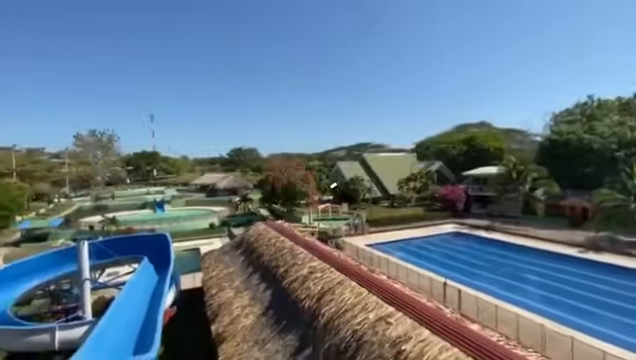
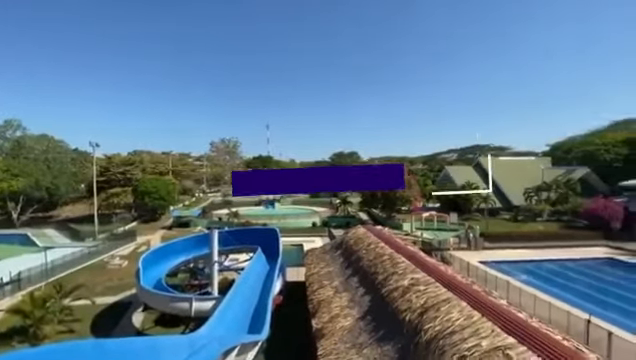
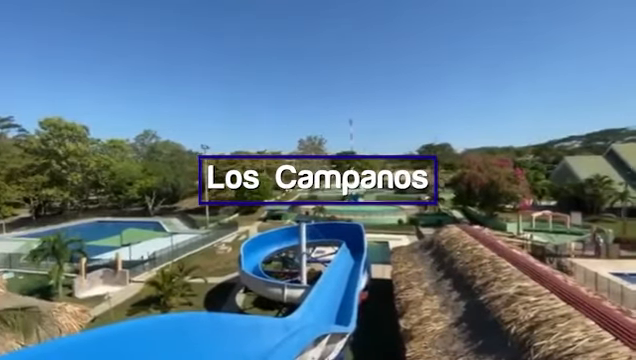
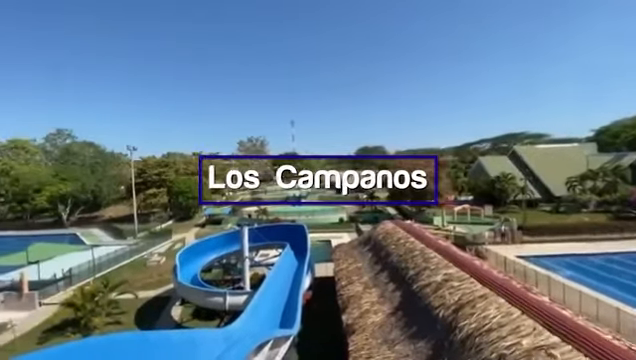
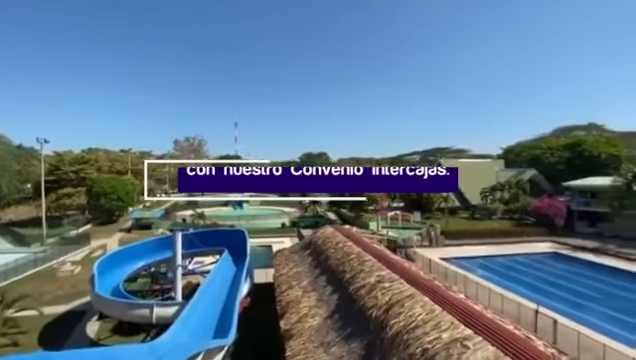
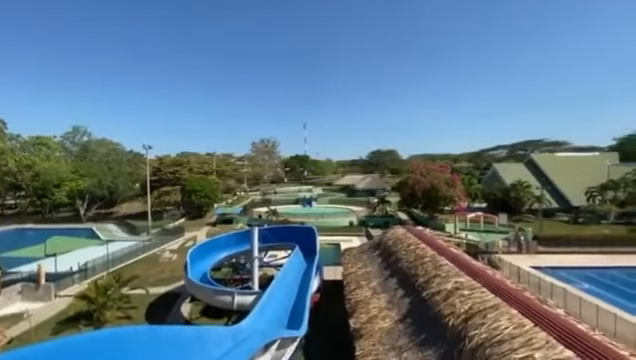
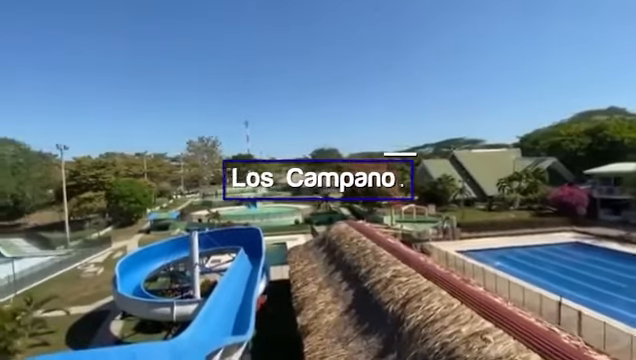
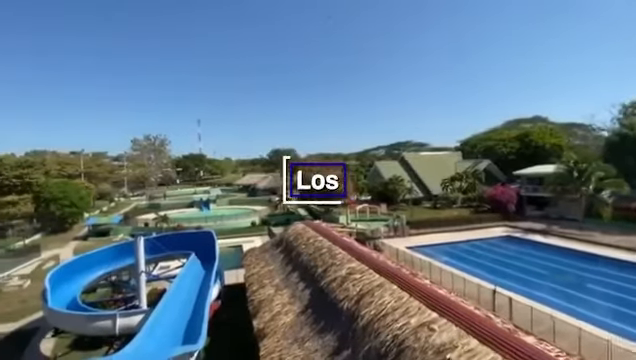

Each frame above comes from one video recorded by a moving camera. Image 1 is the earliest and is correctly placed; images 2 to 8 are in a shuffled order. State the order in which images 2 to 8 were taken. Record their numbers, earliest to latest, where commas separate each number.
8, 7, 4, 3, 6, 2, 5
